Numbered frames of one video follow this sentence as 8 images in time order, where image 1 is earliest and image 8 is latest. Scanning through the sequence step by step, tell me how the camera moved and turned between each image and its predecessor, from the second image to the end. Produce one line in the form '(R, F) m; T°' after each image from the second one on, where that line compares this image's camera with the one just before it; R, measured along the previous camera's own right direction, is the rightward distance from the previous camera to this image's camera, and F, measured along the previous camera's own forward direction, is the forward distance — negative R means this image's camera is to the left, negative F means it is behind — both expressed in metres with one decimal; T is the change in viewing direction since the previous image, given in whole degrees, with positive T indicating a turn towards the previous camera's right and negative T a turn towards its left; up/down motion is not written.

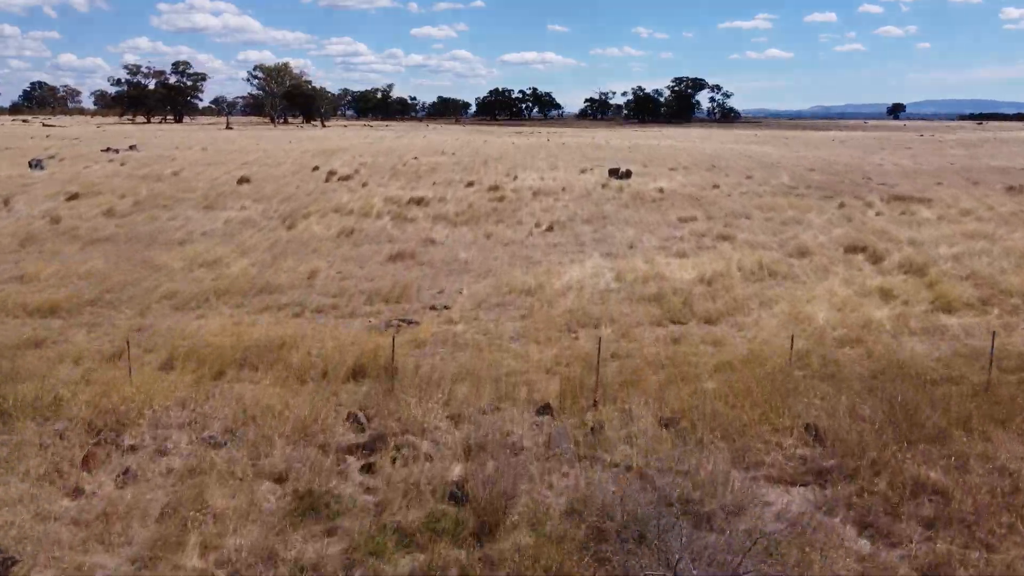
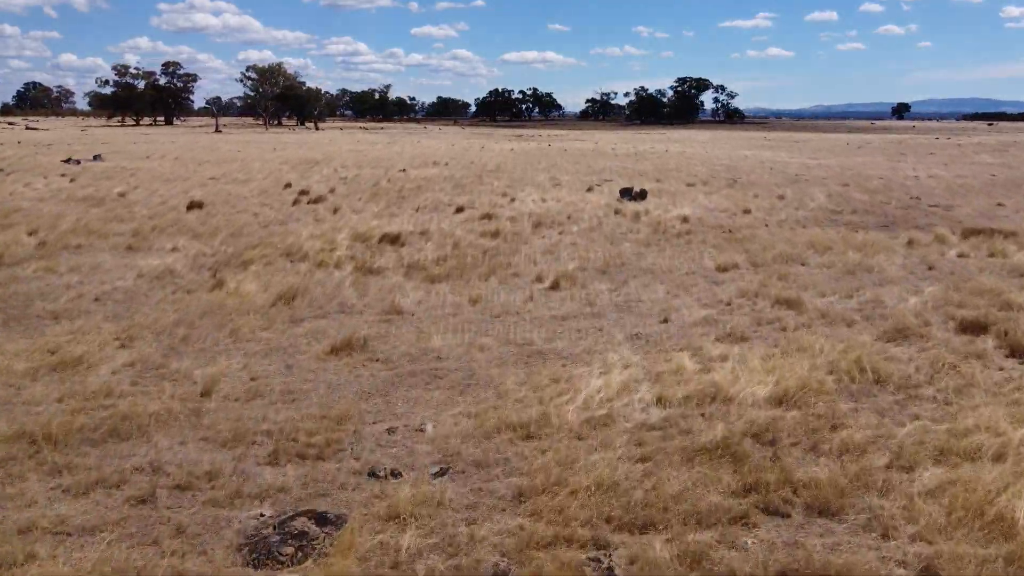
(+0.1, +2.4) m; 0°
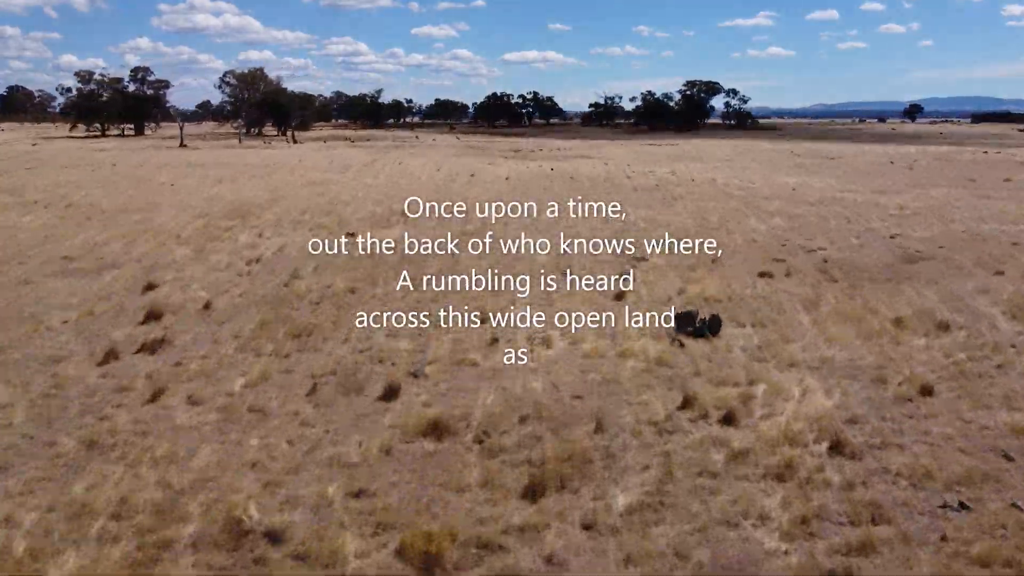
(+0.2, +6.6) m; 0°
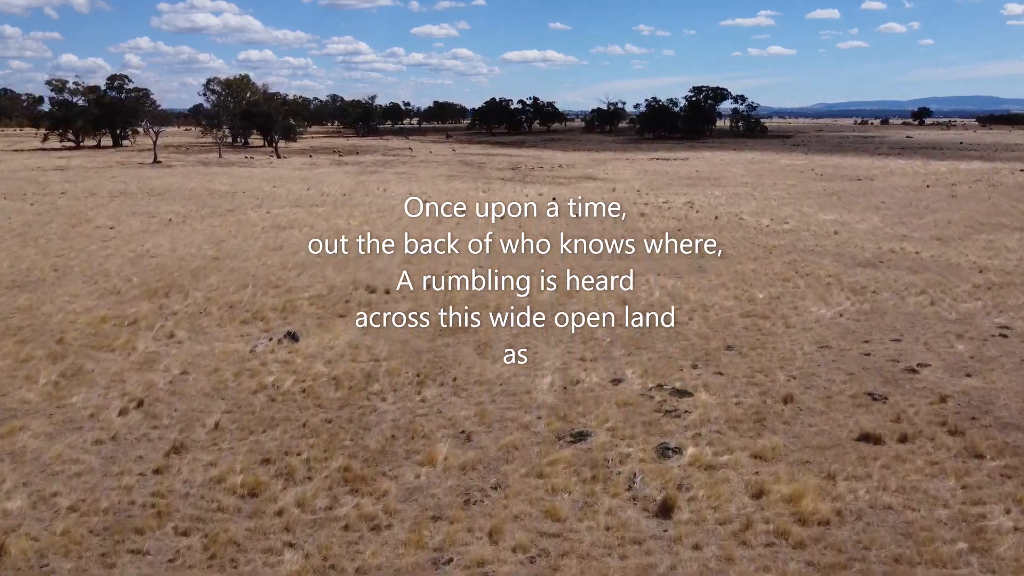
(+0.1, +4.3) m; 0°
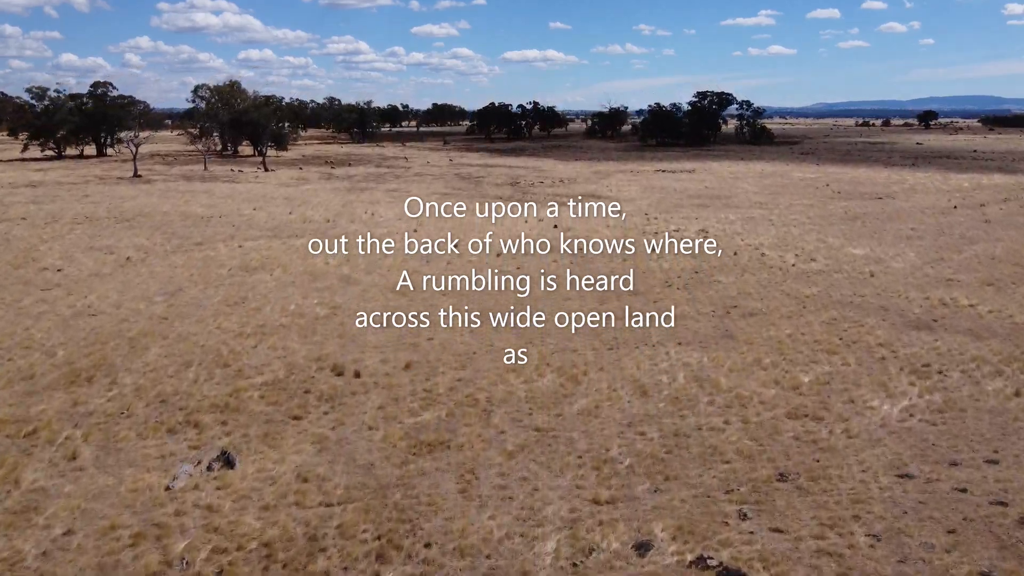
(+0.1, +2.8) m; 0°
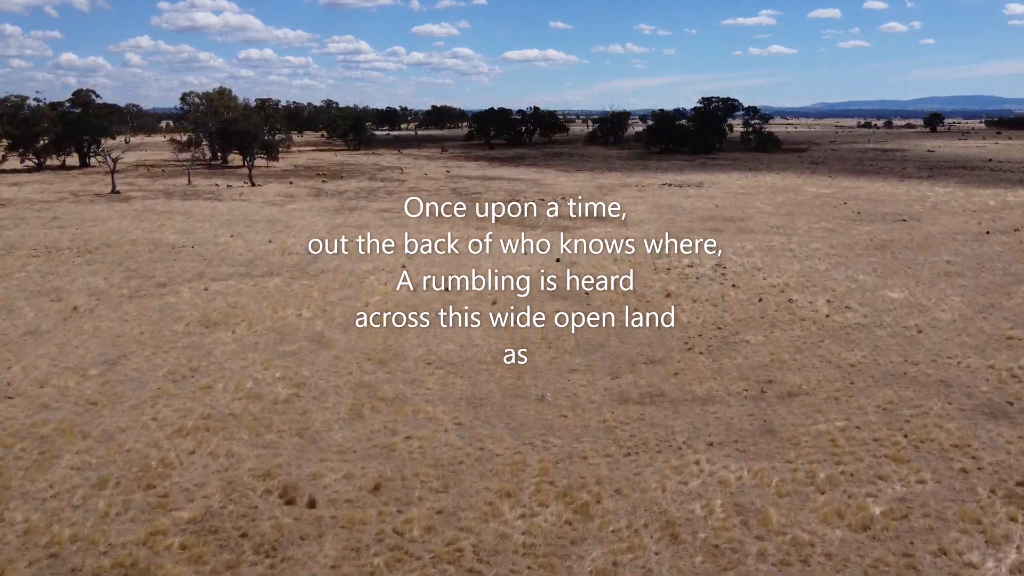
(+0.1, +2.9) m; 0°
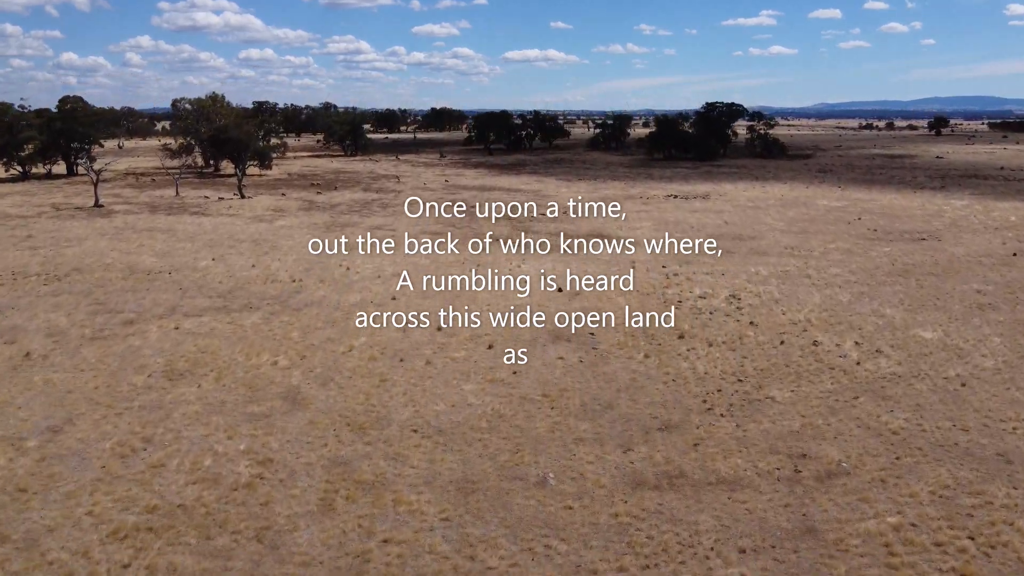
(0.0, +2.1) m; 0°
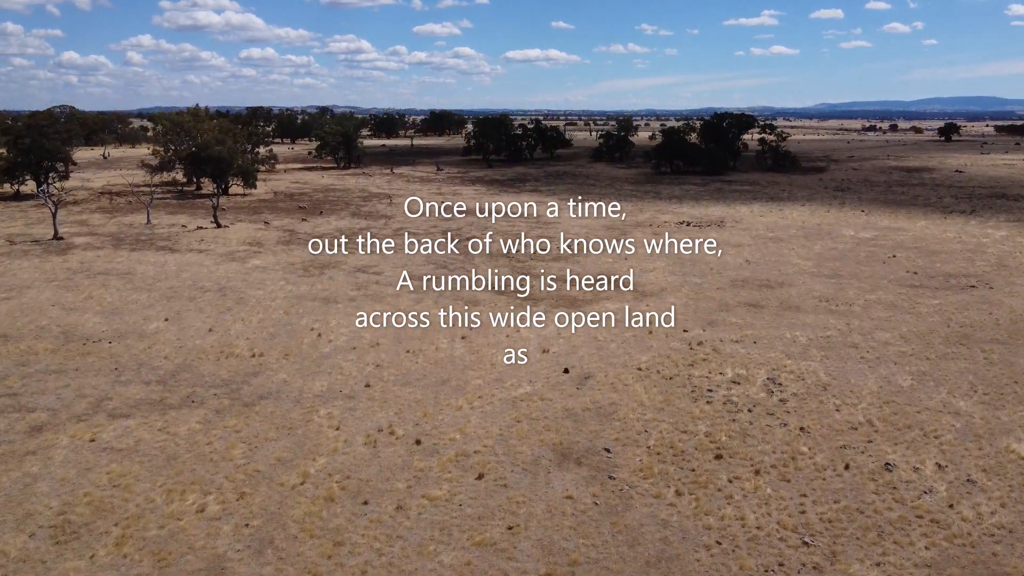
(+0.1, +4.4) m; 0°
